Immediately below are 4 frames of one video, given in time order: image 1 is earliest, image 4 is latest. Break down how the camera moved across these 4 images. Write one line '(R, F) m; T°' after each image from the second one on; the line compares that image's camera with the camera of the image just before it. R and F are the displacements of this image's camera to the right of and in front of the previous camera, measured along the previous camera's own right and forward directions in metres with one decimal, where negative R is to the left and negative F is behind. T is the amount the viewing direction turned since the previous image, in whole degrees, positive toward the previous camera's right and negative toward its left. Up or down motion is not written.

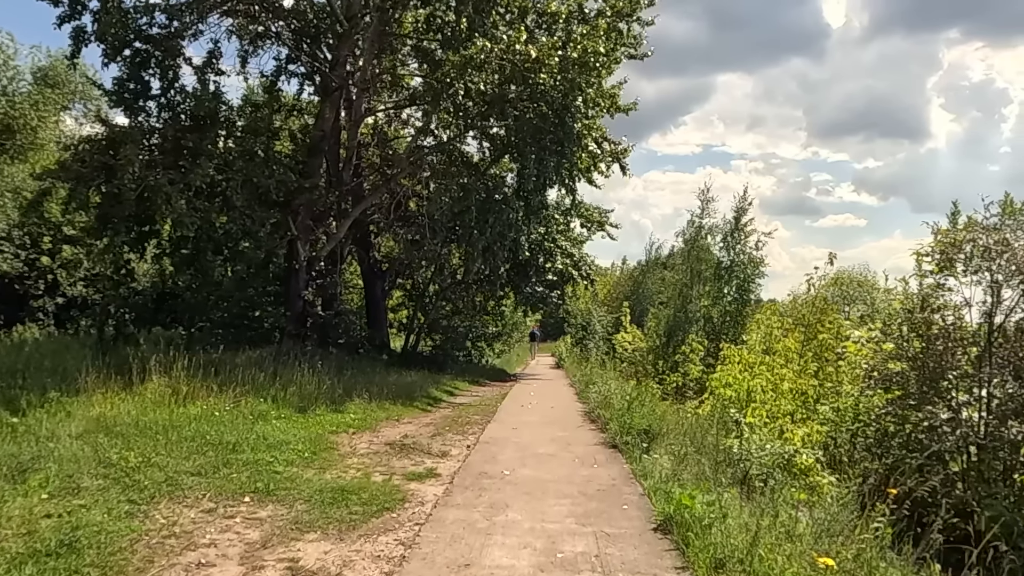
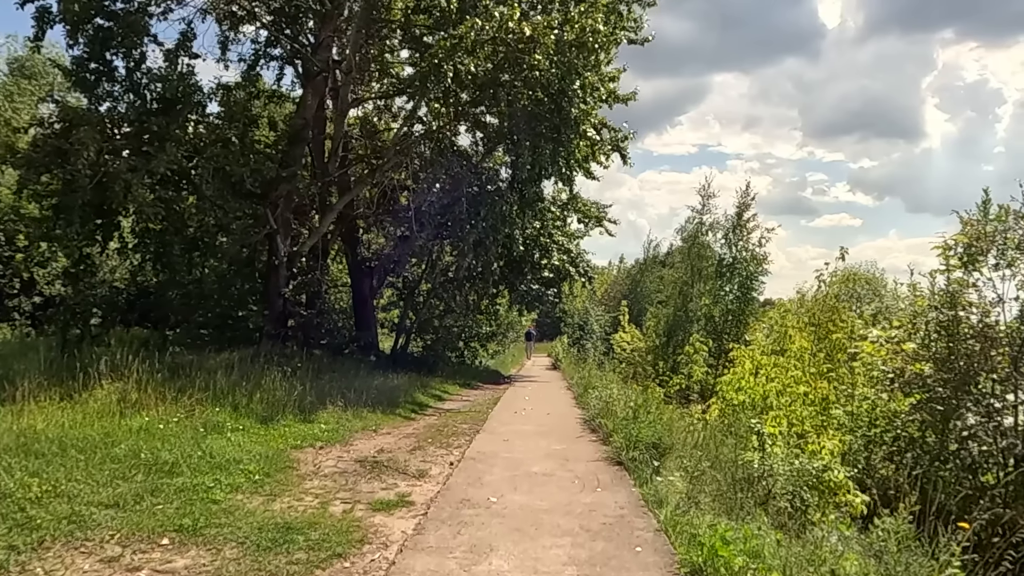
(+0.1, +1.1) m; 0°
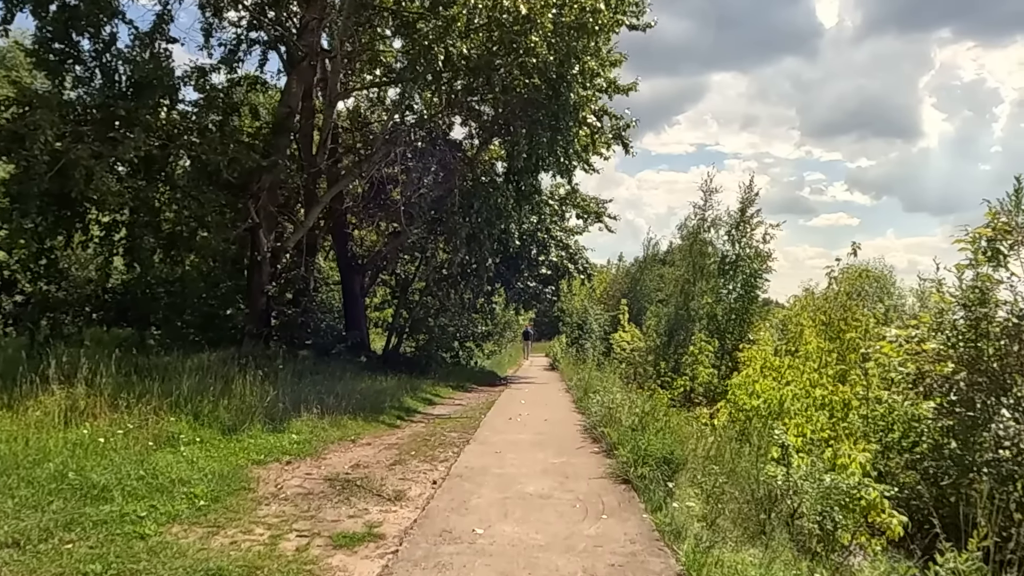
(+0.1, +0.9) m; 0°
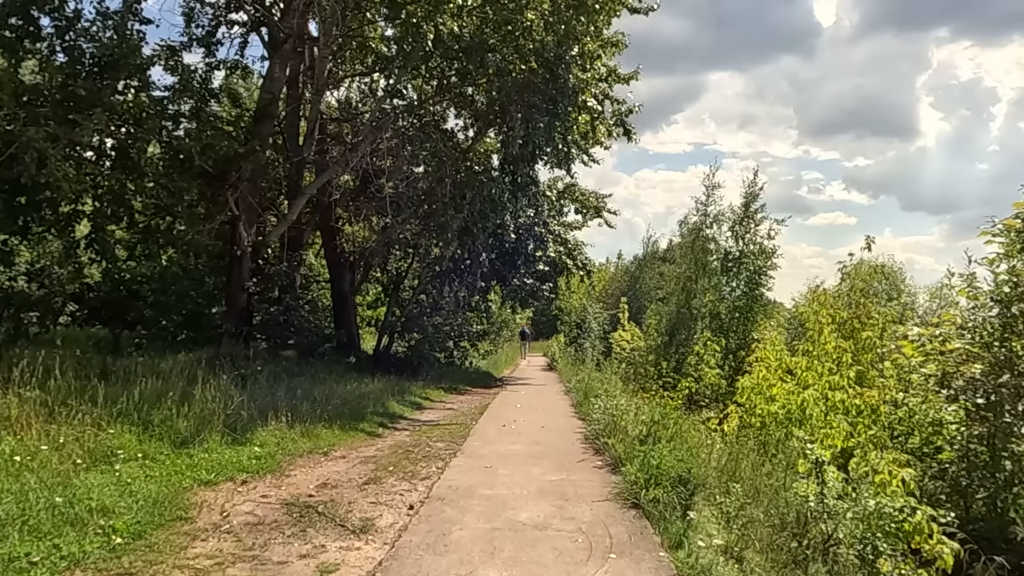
(+0.1, +1.0) m; 0°
